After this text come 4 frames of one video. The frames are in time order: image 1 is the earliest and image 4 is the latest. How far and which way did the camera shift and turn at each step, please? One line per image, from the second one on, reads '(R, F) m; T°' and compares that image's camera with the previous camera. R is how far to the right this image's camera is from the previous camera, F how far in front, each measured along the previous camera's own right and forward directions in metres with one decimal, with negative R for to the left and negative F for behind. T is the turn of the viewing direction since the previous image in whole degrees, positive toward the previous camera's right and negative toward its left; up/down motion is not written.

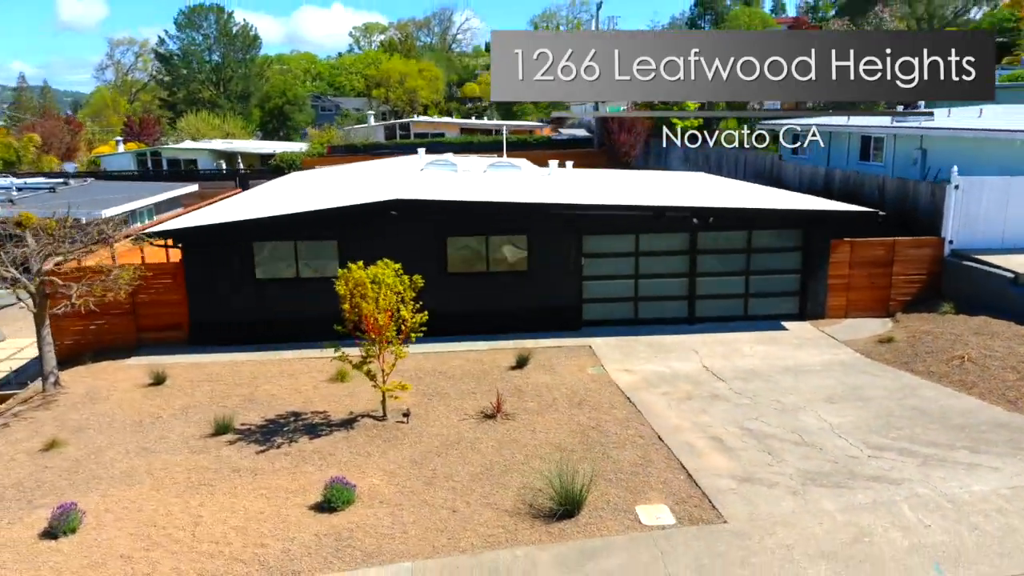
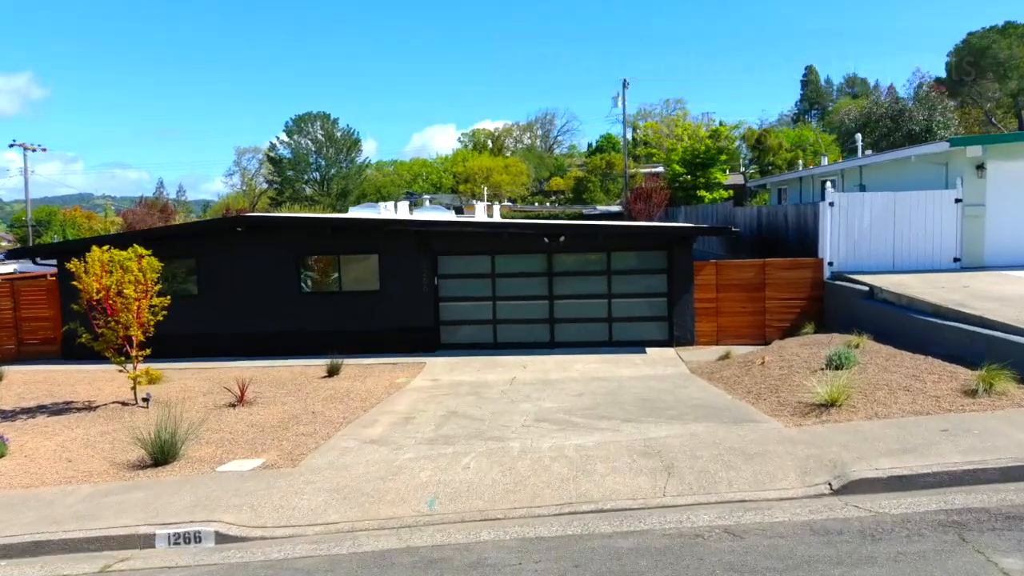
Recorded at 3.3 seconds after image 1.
(+5.1, +0.7) m; -9°
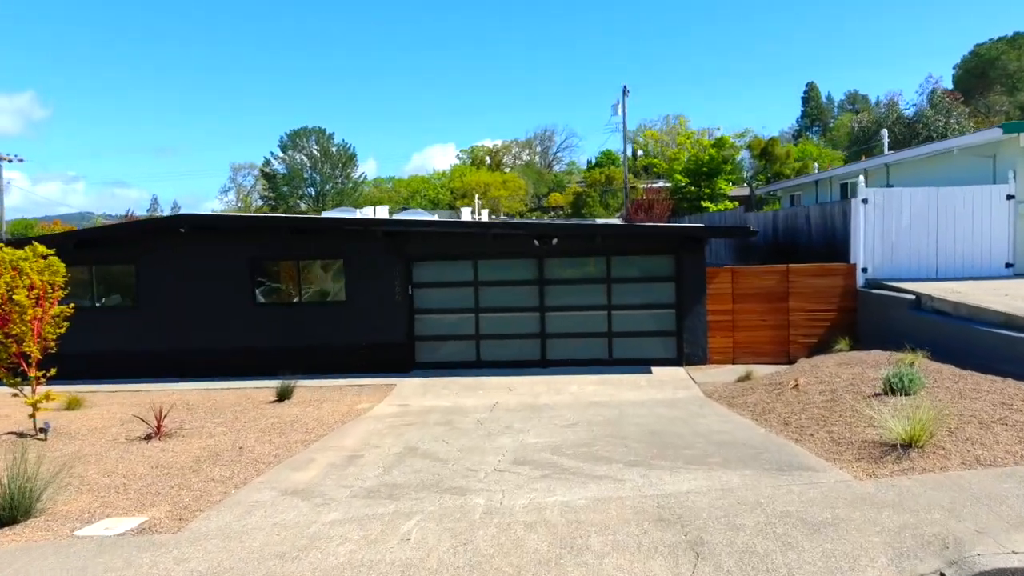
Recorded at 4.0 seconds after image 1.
(+0.2, +2.0) m; 0°
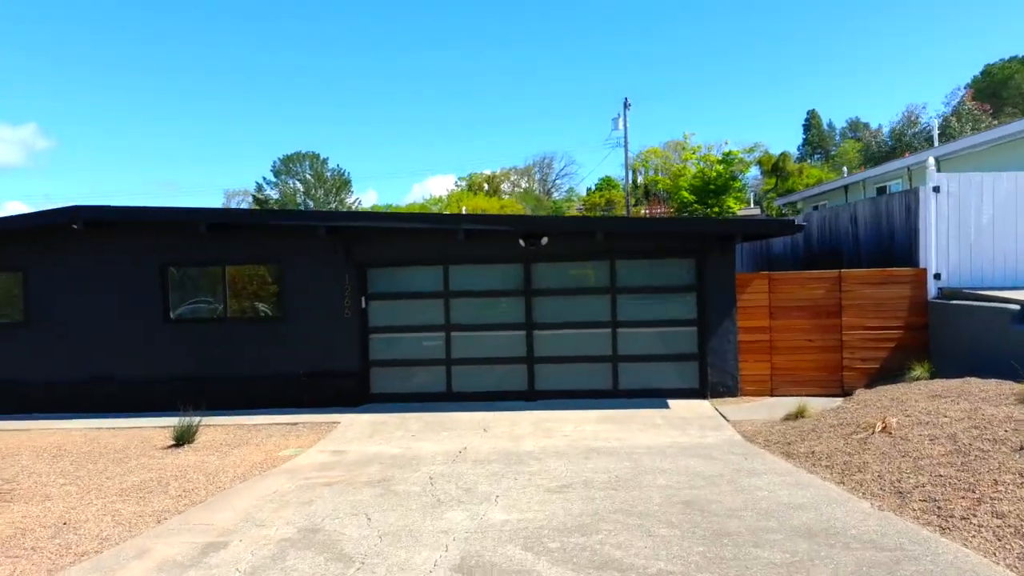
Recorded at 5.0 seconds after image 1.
(+0.3, +2.7) m; 0°
